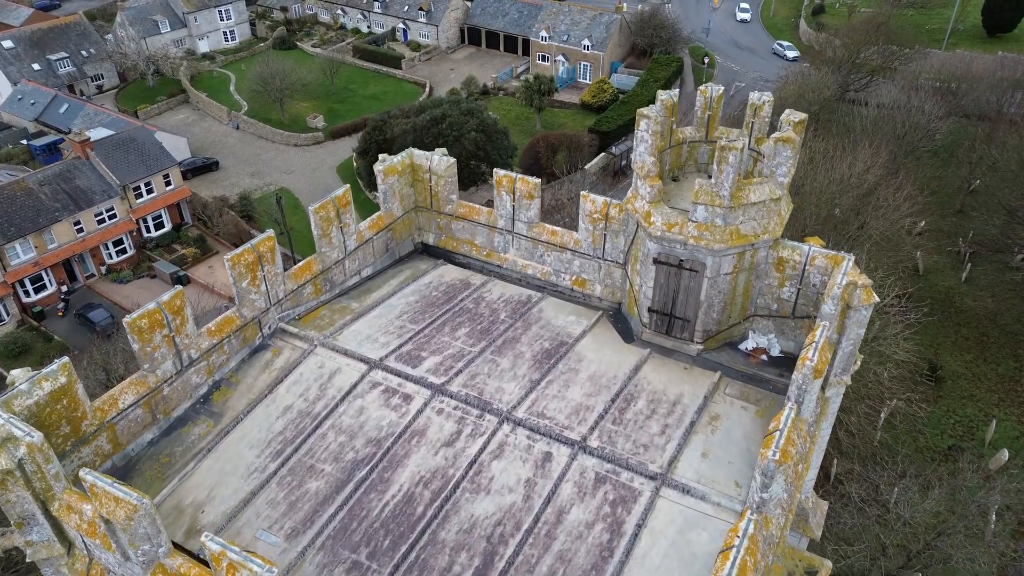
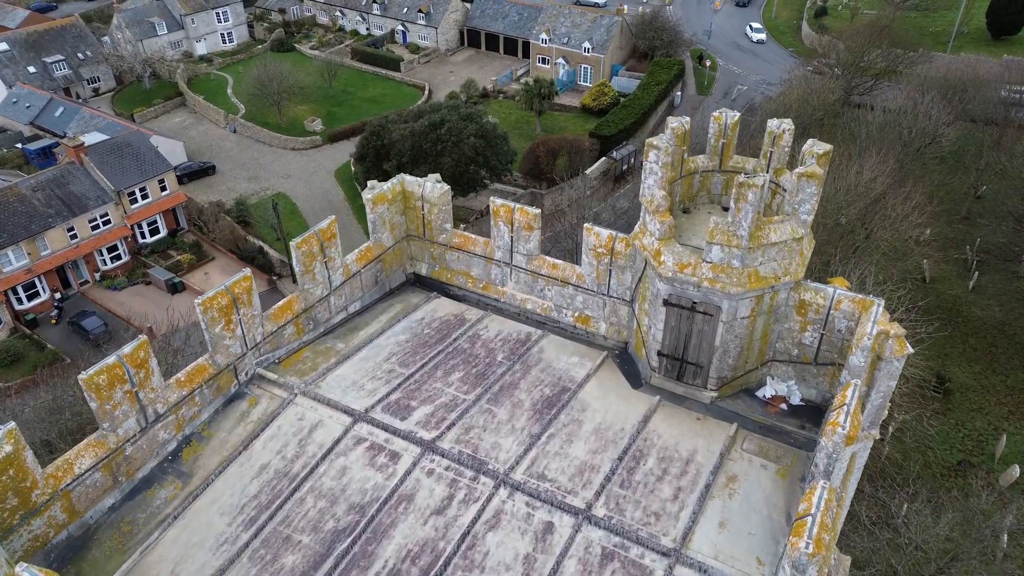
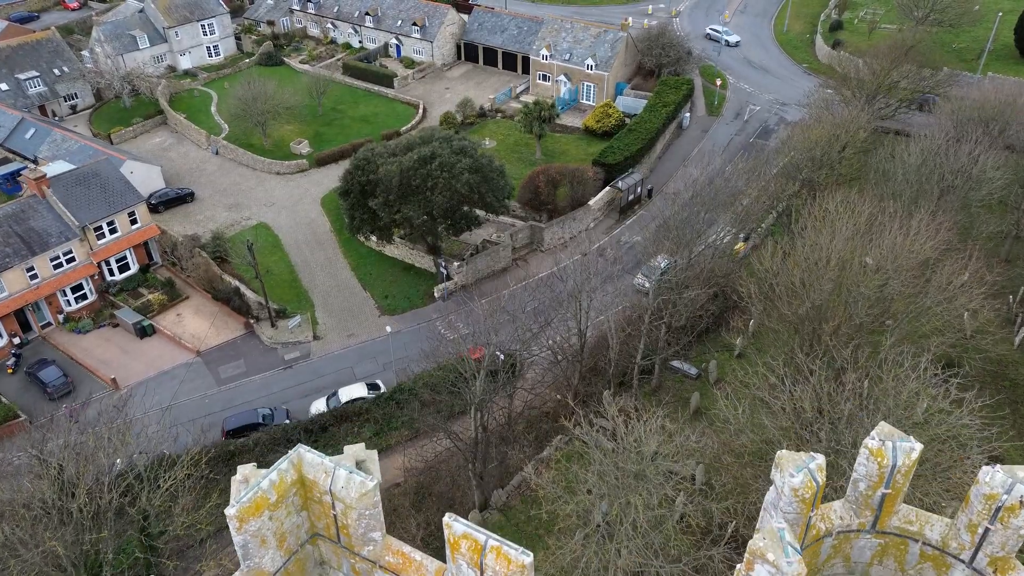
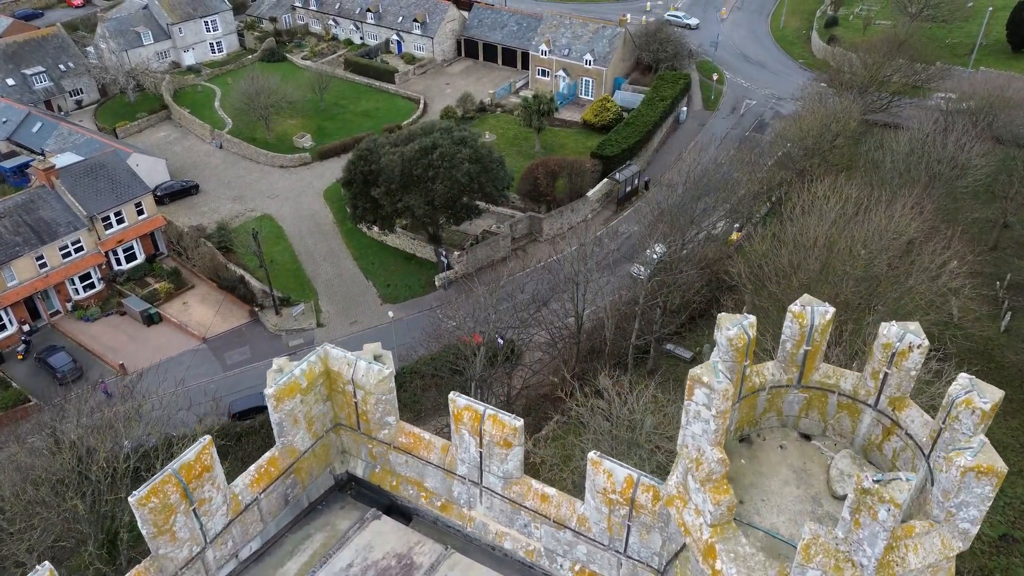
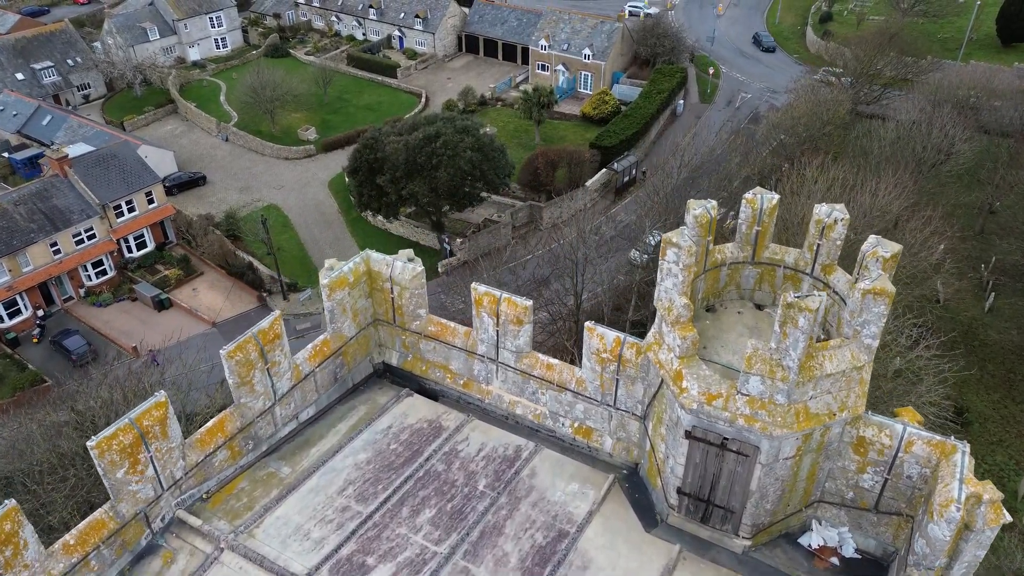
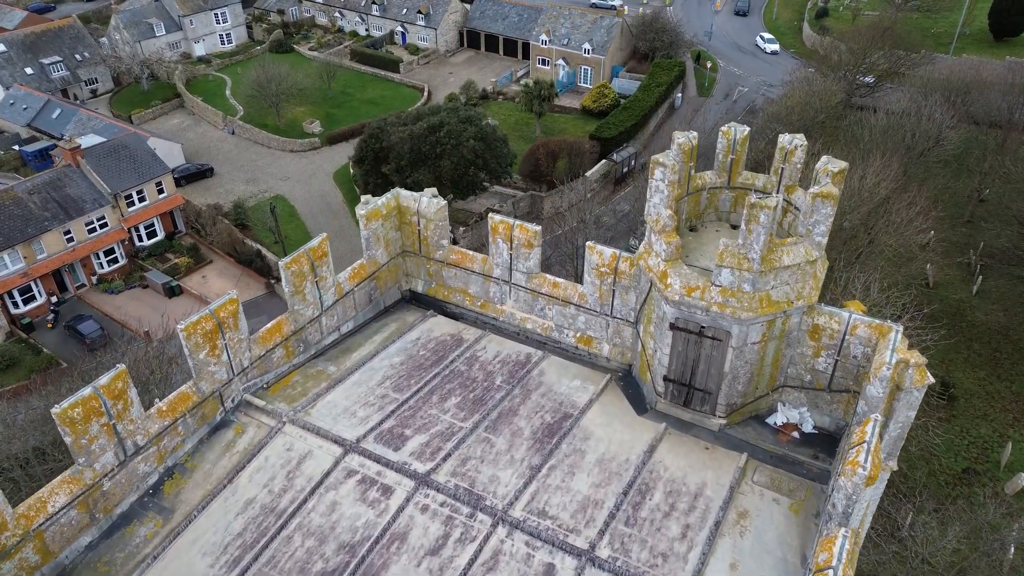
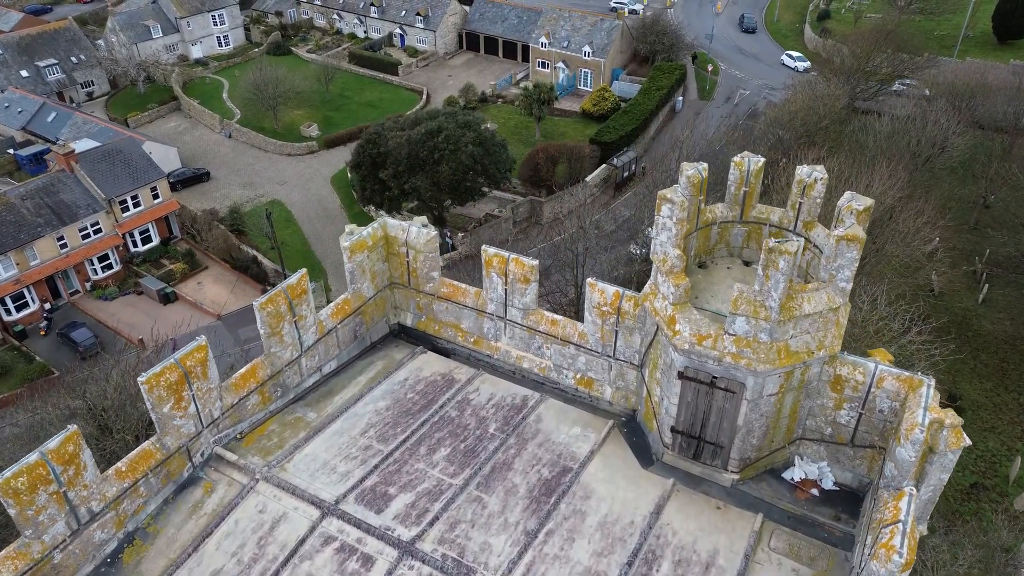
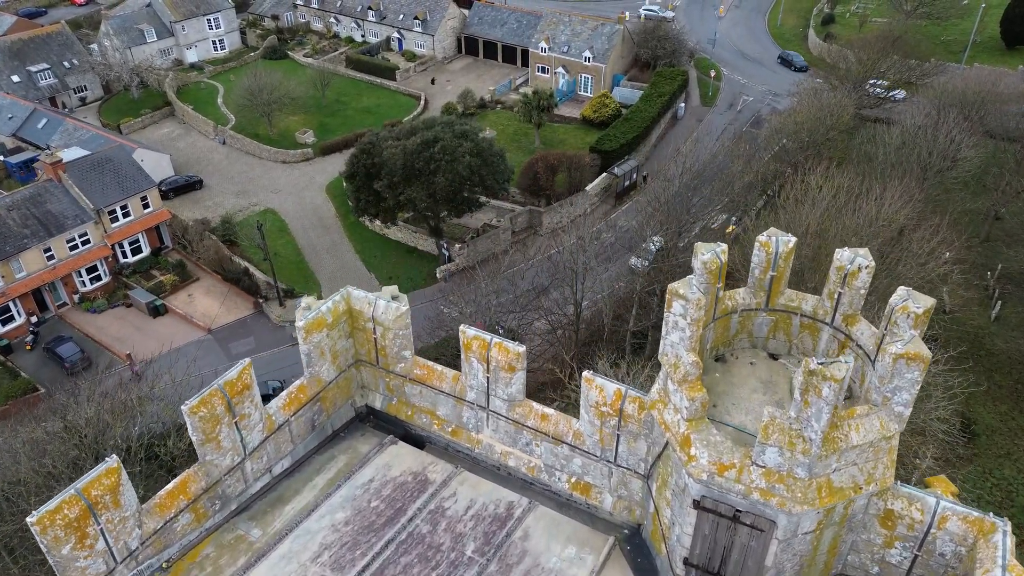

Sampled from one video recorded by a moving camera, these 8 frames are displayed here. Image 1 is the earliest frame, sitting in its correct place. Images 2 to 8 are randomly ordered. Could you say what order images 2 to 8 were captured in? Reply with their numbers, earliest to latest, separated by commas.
2, 6, 7, 5, 8, 4, 3
